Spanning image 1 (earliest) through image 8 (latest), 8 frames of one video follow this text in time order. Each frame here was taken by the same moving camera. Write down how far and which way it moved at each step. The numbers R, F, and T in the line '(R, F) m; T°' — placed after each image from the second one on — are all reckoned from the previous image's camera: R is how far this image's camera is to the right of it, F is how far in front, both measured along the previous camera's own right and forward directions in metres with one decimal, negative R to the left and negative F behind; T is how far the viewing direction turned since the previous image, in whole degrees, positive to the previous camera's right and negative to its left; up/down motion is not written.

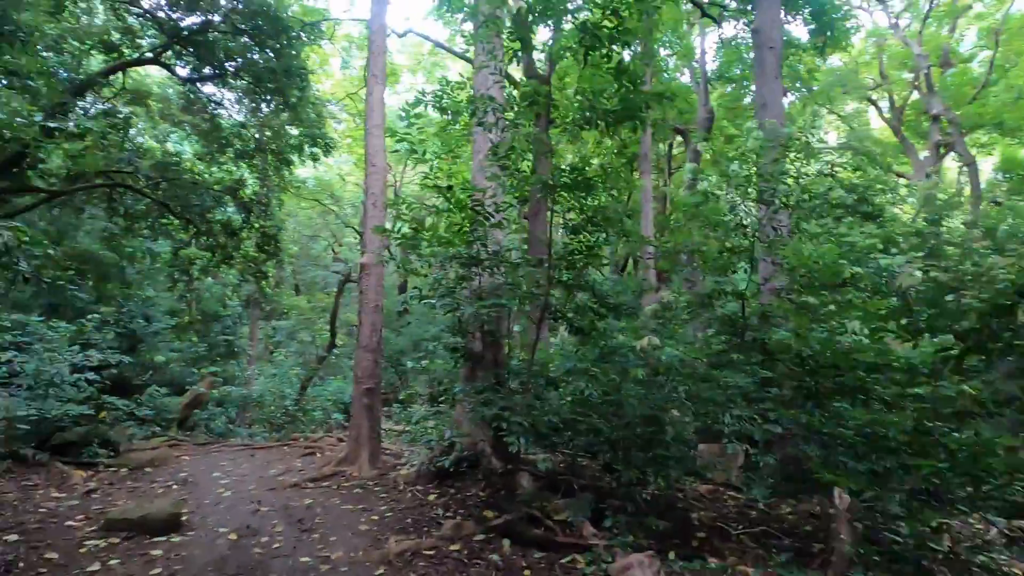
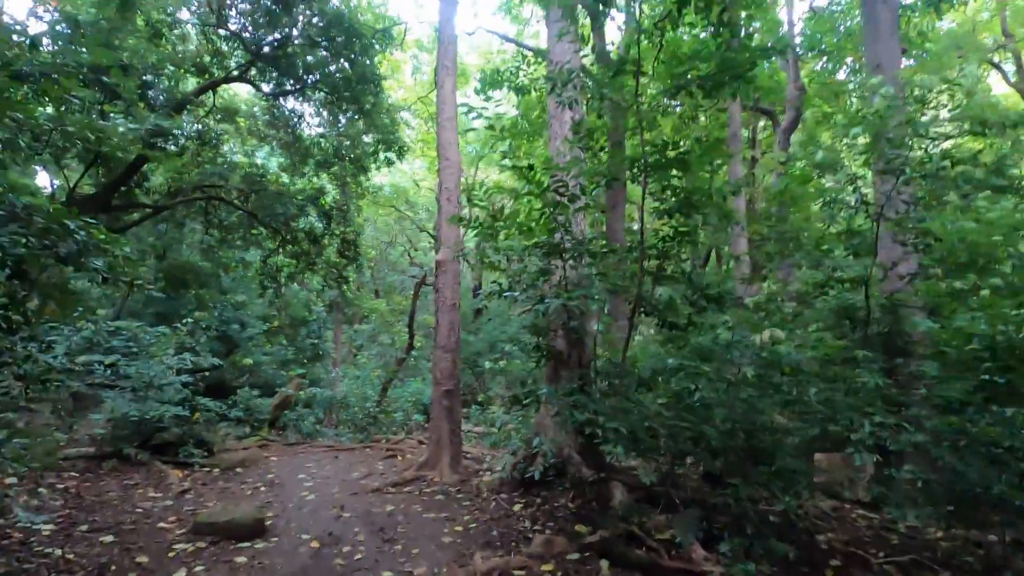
(-0.1, +0.3) m; -8°
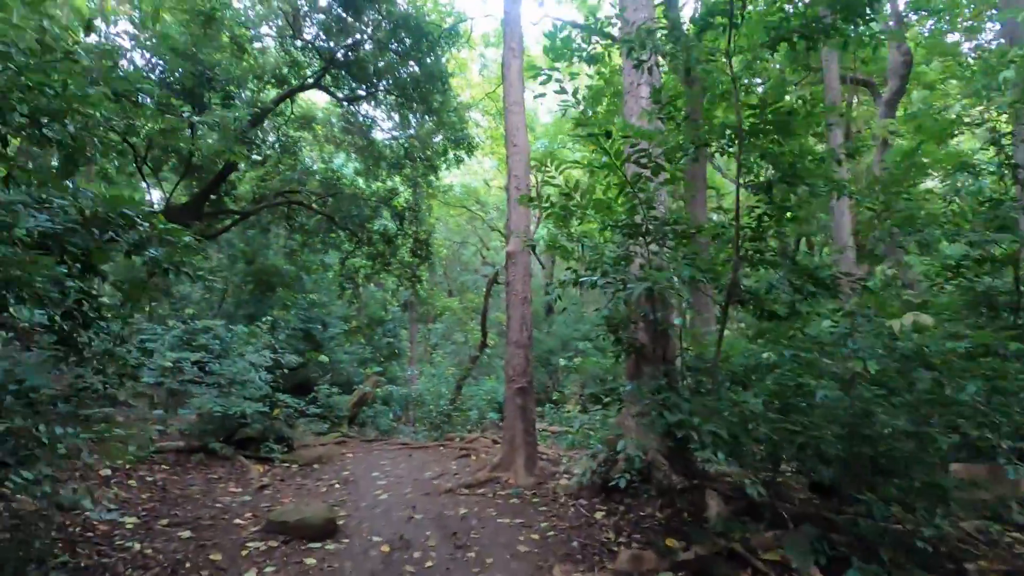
(0.0, +0.3) m; -8°
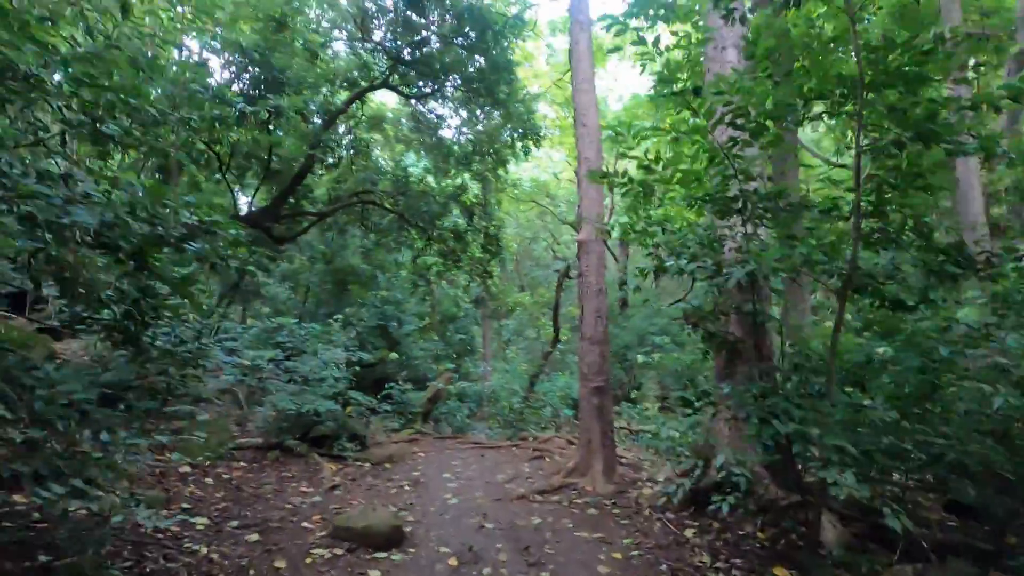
(0.0, +0.3) m; -8°
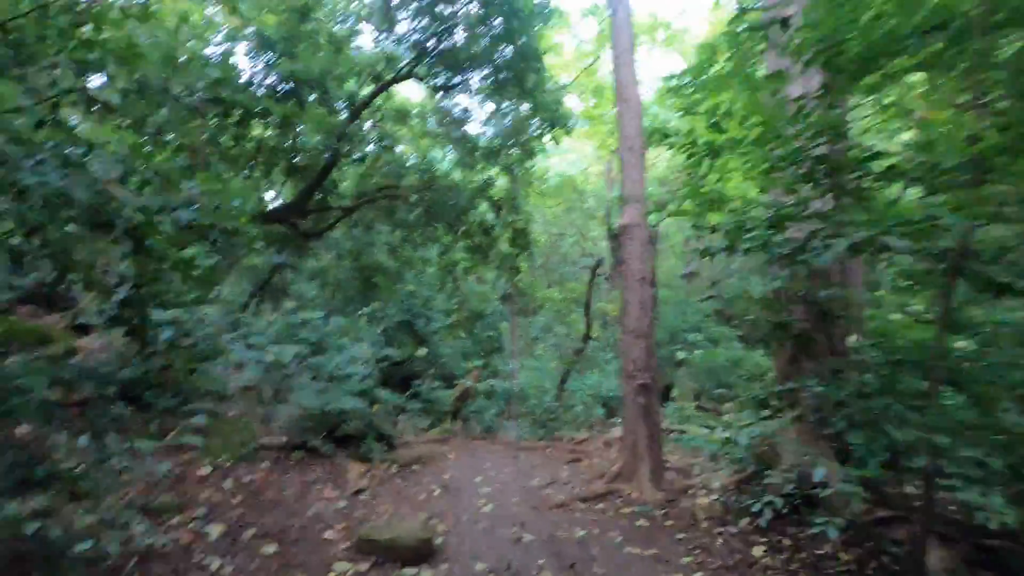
(-0.1, +0.3) m; -3°
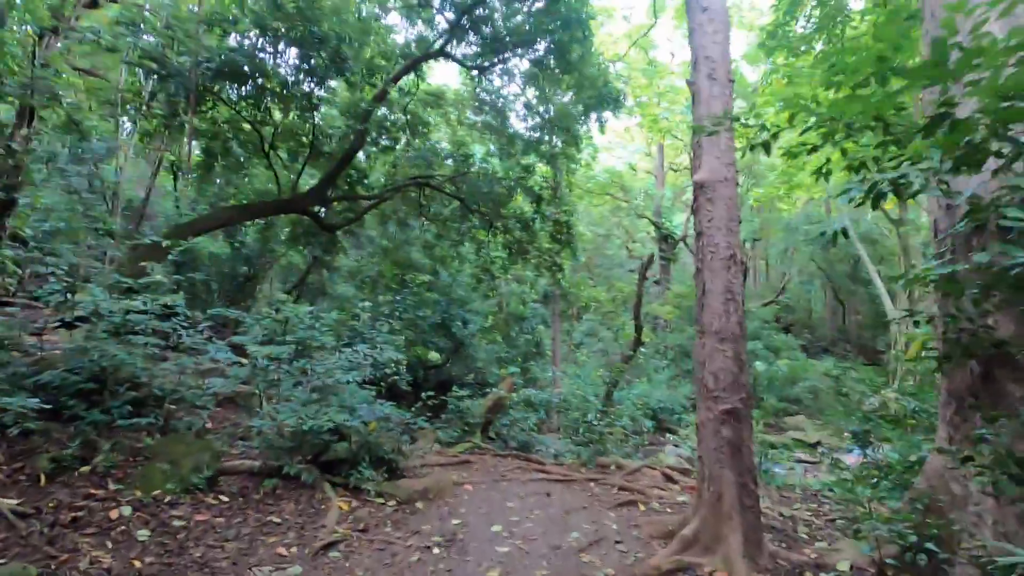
(+0.1, +1.0) m; -5°
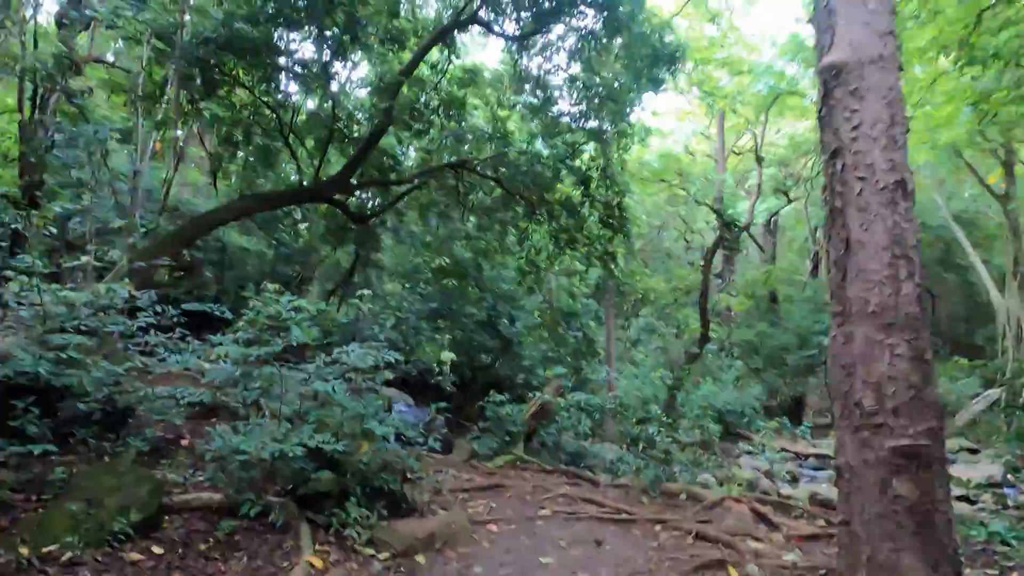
(+0.1, +0.9) m; -6°
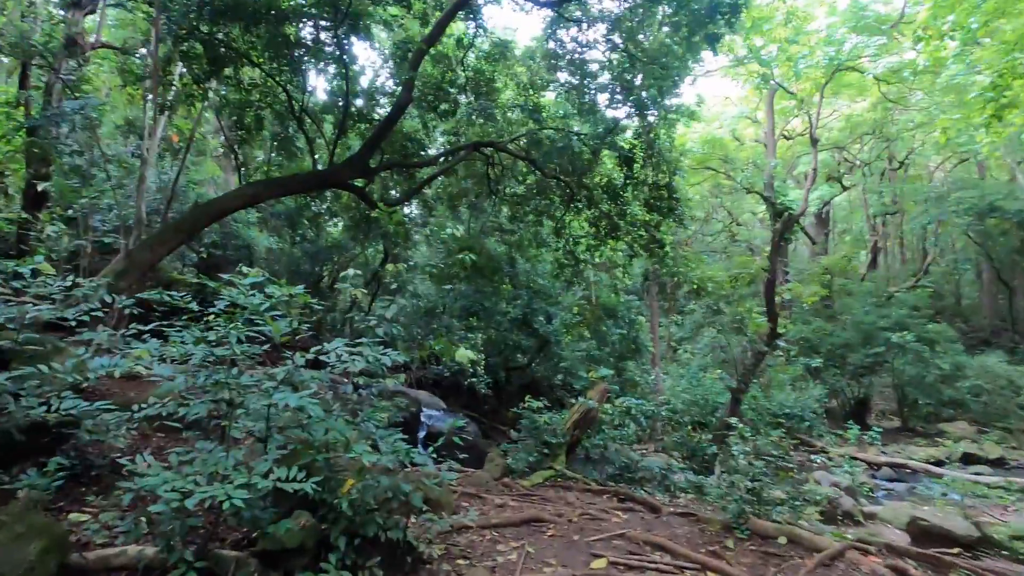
(0.0, +0.8) m; -4°
